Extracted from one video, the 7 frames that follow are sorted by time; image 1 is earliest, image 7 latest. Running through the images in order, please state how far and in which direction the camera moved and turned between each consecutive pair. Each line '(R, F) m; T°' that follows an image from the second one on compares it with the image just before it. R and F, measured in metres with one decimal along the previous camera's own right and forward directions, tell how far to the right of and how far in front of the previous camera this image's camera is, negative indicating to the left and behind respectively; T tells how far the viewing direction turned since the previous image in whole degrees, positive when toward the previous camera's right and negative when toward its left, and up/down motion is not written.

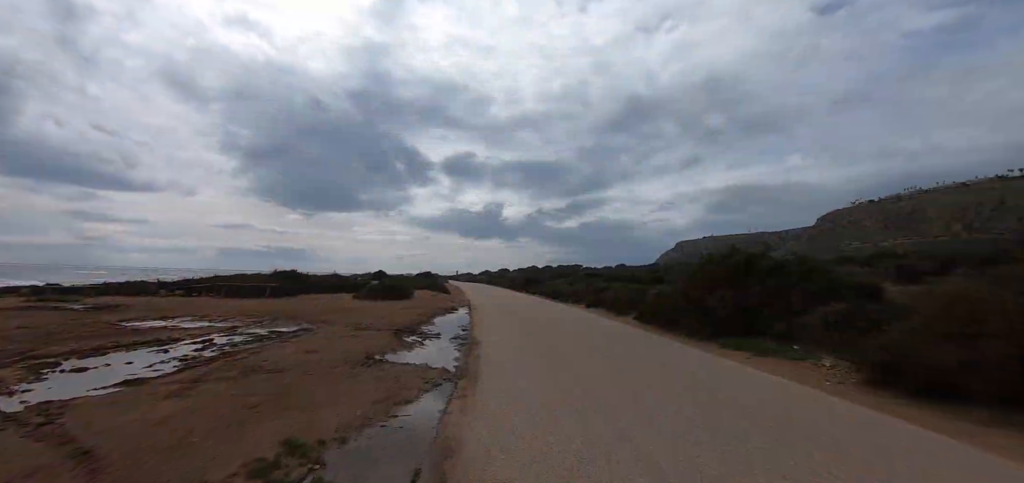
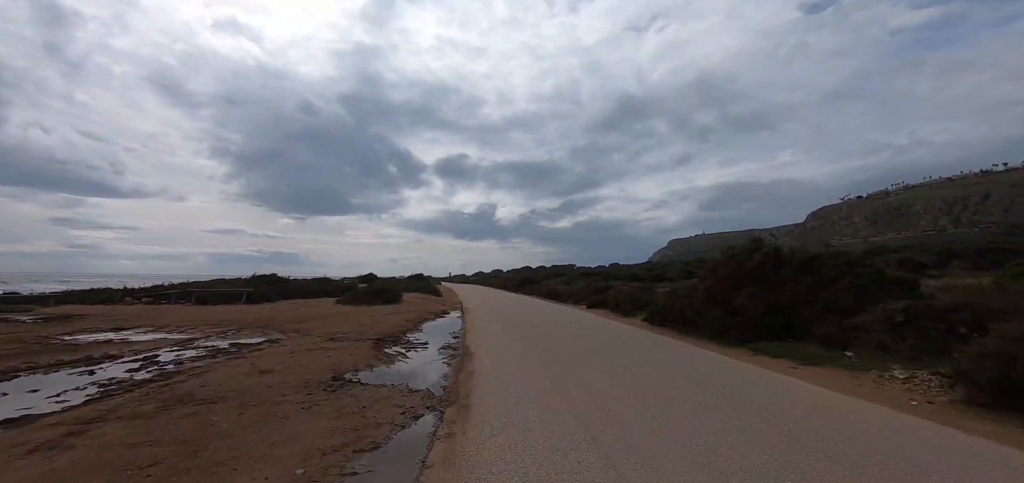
(-0.1, +1.8) m; +1°
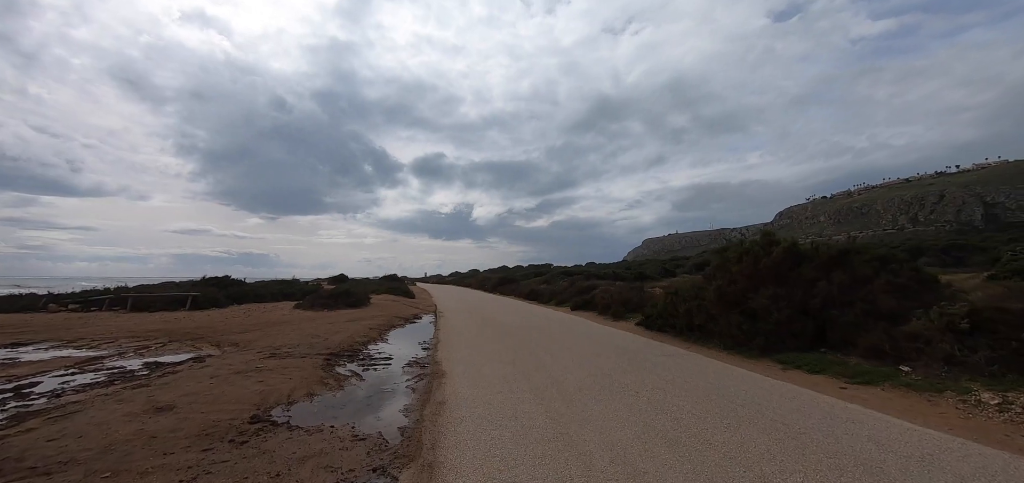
(-0.1, +2.0) m; +3°
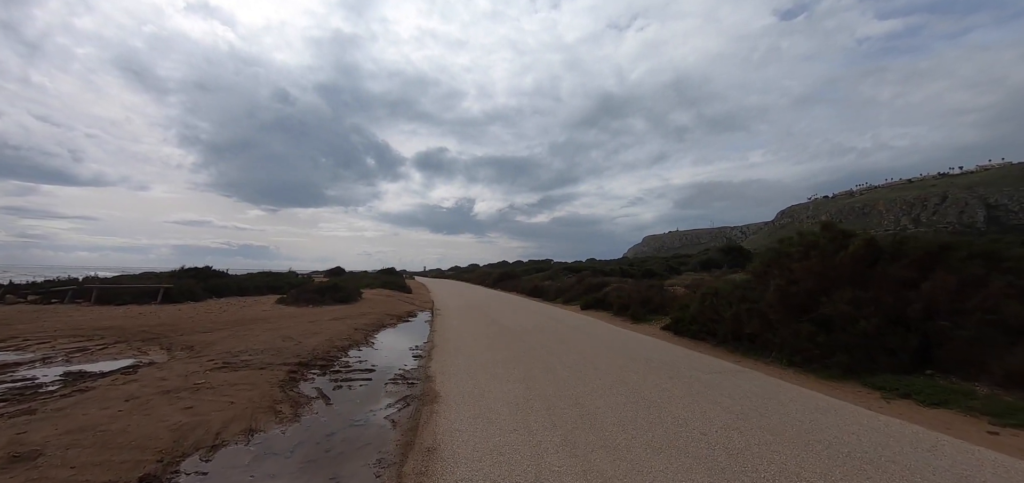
(-0.3, +2.1) m; 0°
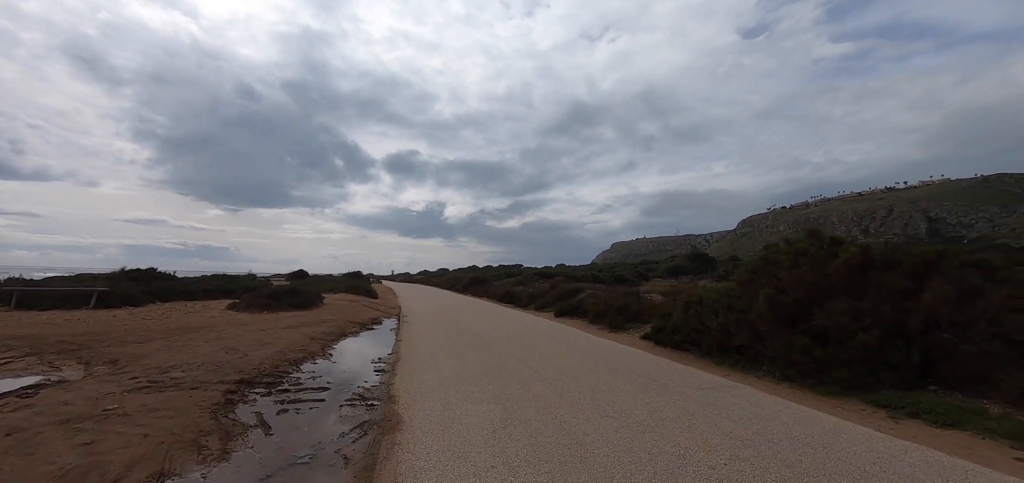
(-0.1, +0.8) m; +4°
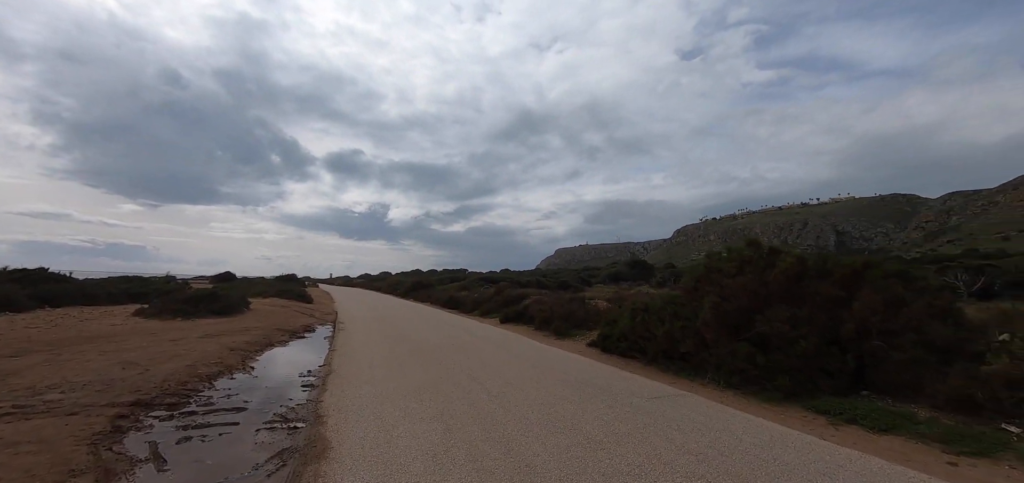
(0.0, +0.5) m; +7°
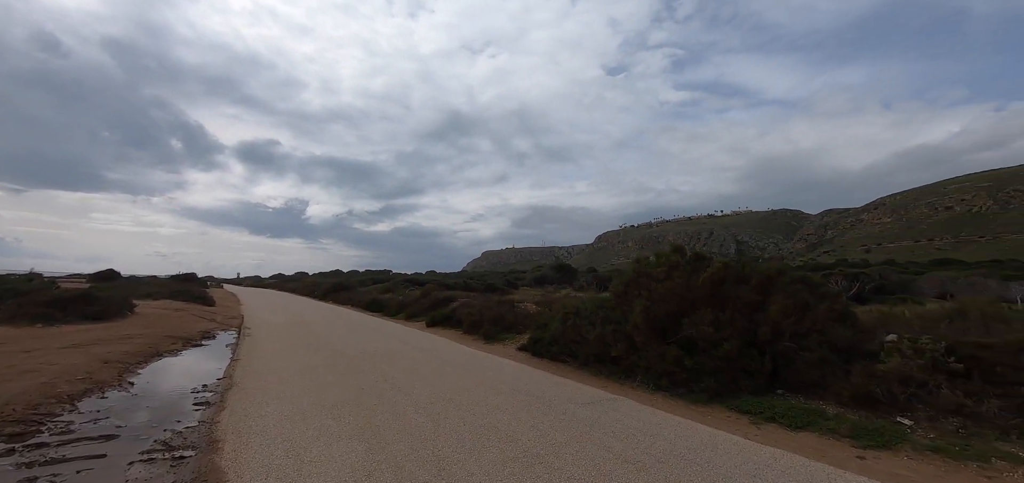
(-0.1, +0.4) m; +10°
